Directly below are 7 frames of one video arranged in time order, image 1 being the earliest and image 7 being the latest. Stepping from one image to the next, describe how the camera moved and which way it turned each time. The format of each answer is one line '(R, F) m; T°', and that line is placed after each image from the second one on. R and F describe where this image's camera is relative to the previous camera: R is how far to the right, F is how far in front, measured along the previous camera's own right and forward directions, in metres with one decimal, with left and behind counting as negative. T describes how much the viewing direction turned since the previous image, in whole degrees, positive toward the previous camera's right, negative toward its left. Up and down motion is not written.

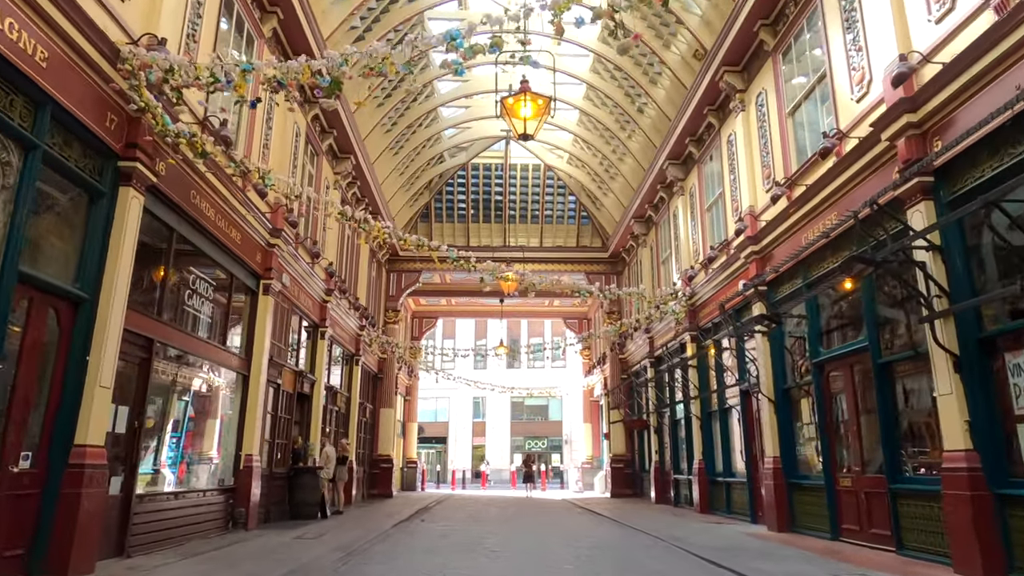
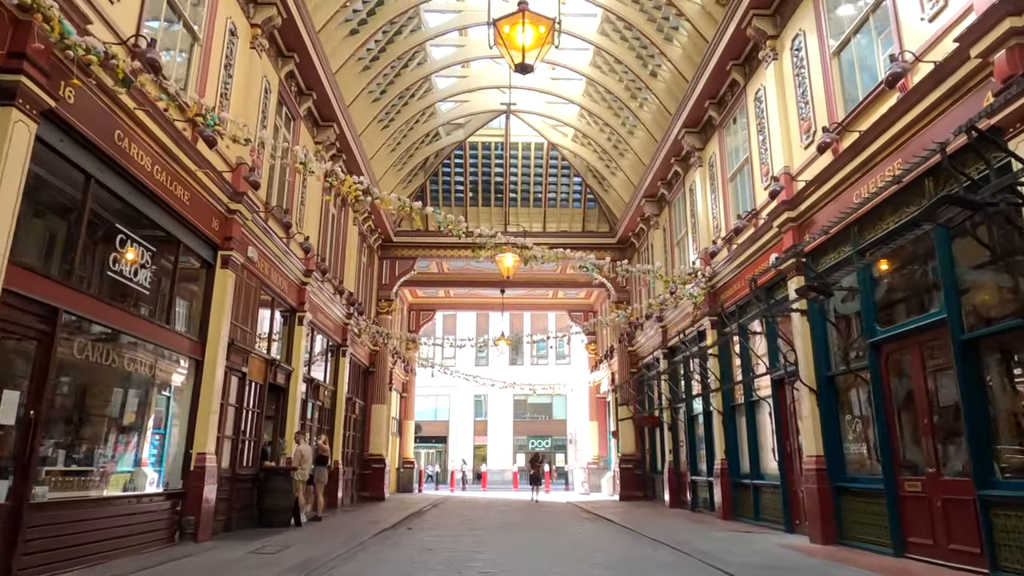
(+0.1, +1.4) m; 0°
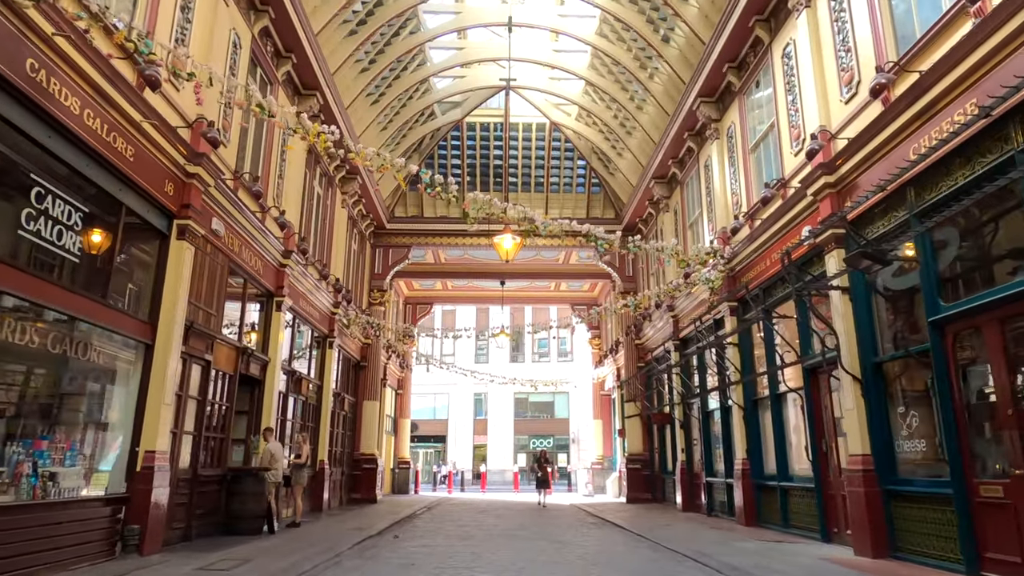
(0.0, +1.1) m; 0°
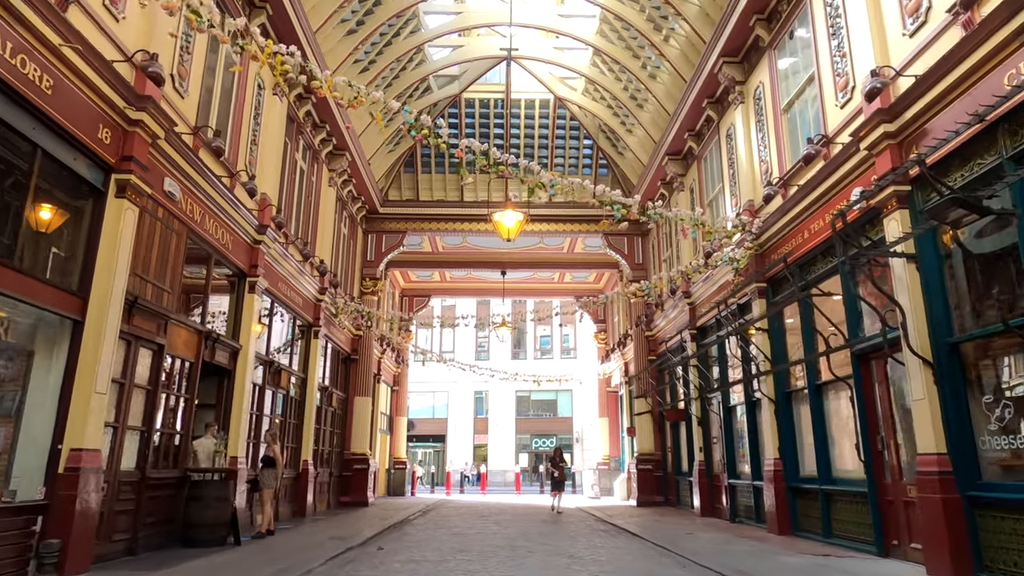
(0.0, +1.2) m; 0°
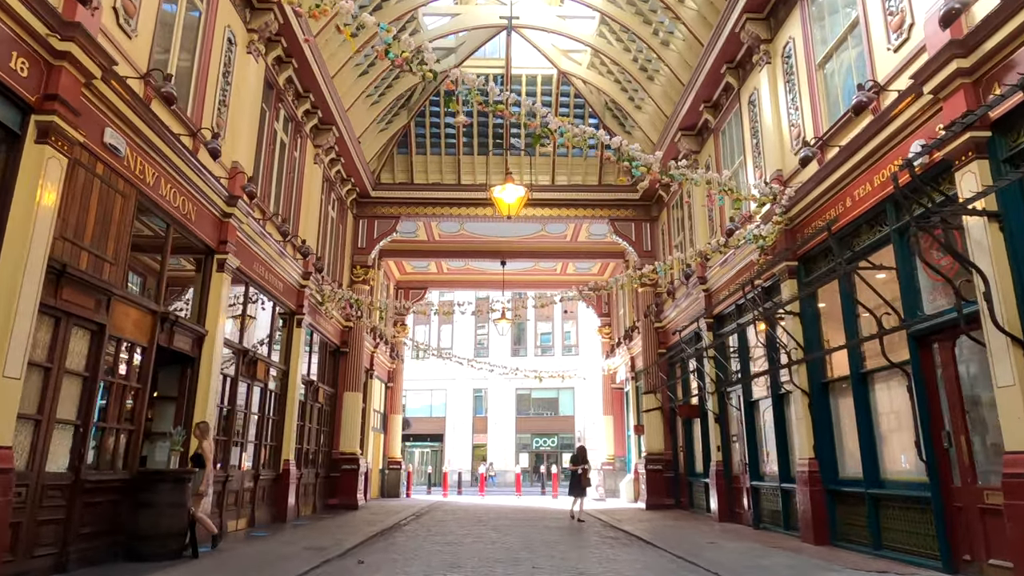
(0.0, +1.0) m; 0°
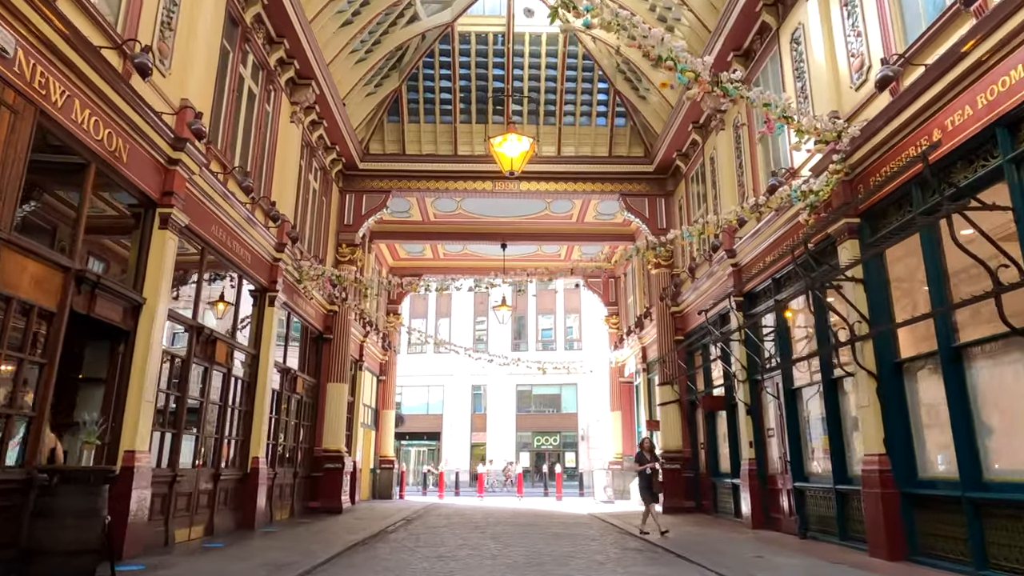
(0.0, +1.5) m; 0°
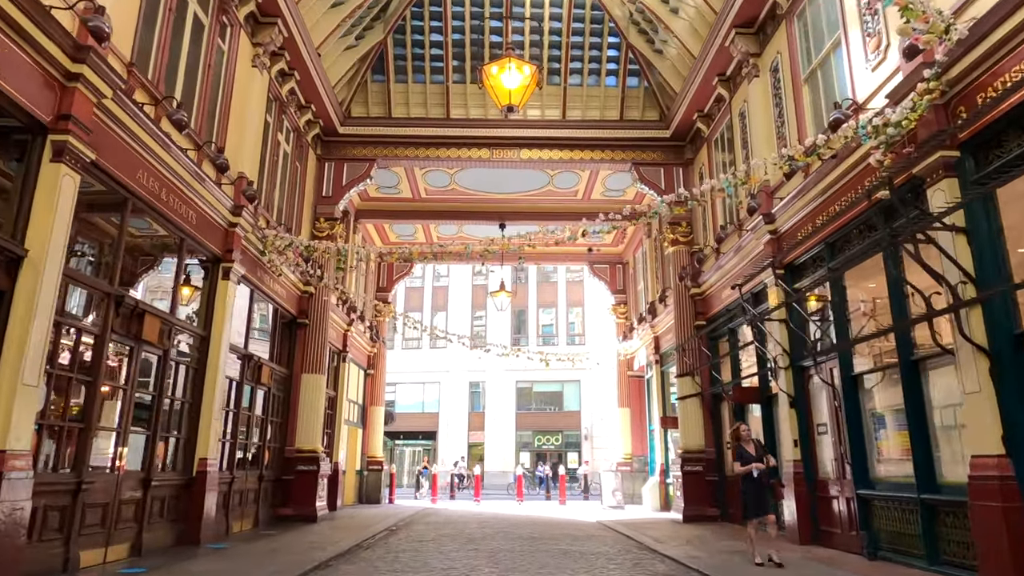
(0.0, +1.6) m; 0°
